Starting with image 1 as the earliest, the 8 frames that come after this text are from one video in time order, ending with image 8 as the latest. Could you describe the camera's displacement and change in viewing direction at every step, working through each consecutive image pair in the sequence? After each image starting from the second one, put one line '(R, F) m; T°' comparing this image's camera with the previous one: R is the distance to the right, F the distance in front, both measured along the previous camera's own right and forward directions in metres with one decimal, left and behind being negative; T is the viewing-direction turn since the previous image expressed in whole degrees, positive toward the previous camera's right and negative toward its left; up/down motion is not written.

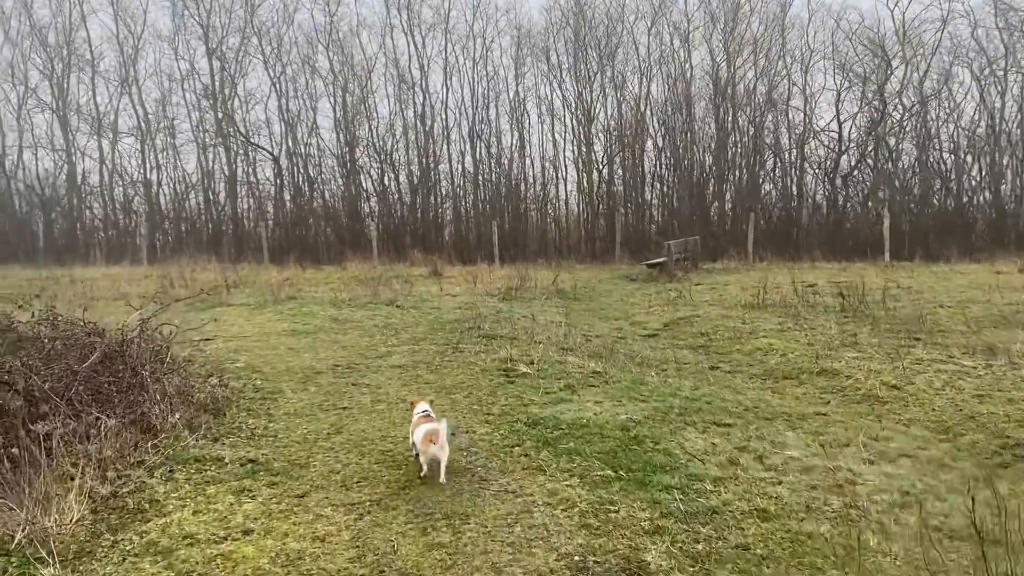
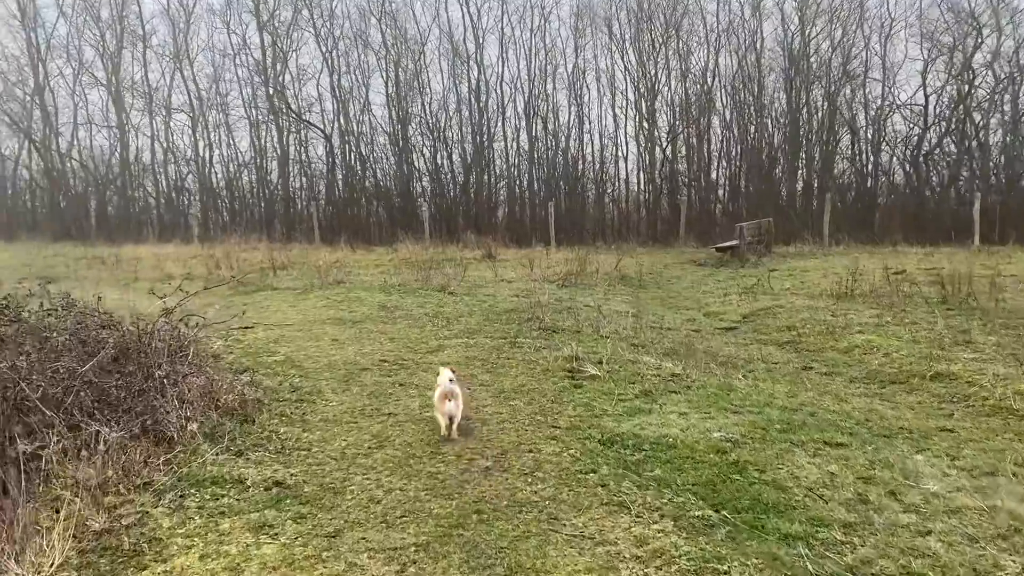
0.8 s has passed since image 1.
(-0.1, +0.7) m; -4°
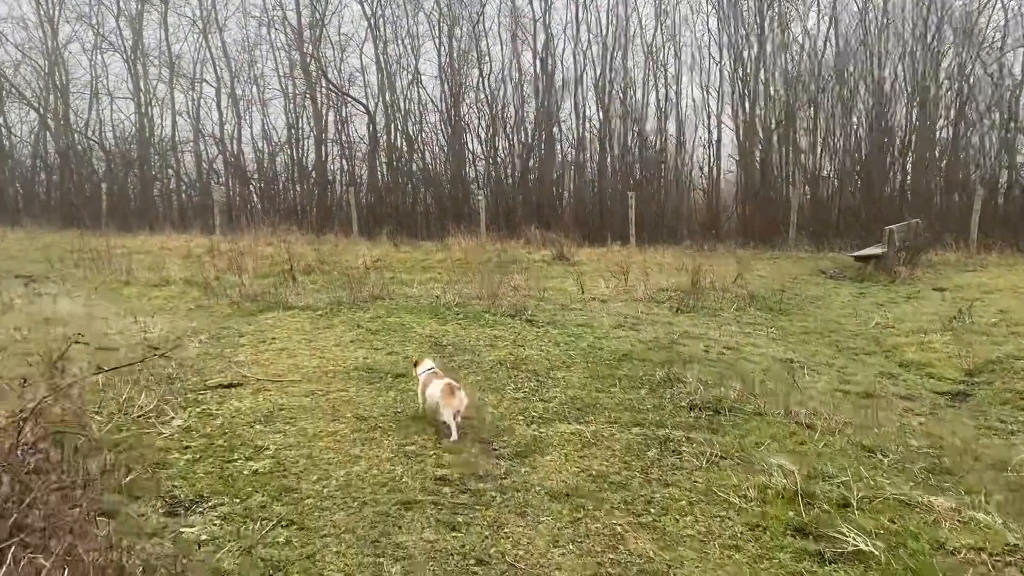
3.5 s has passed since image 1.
(-0.5, +2.6) m; -3°
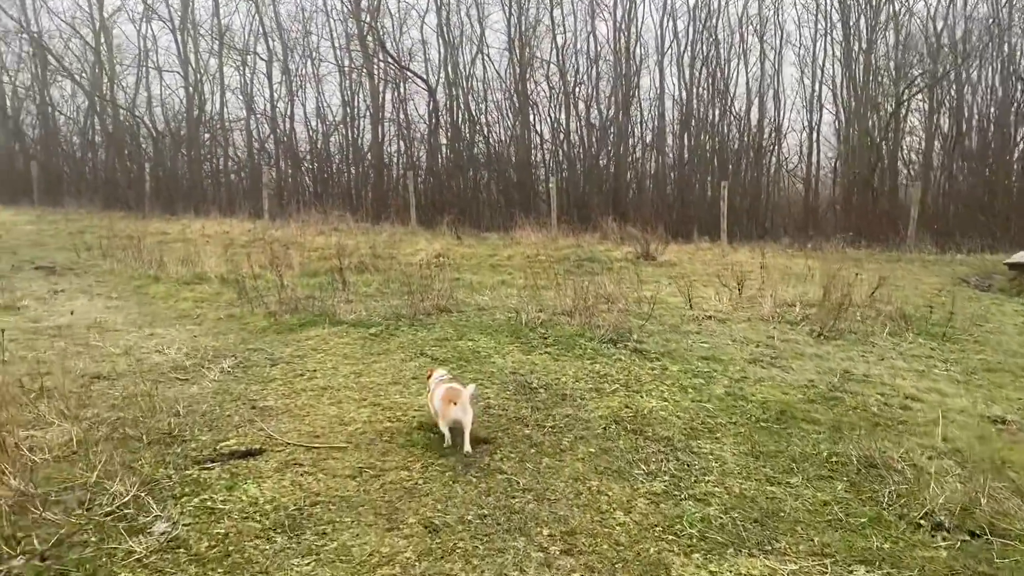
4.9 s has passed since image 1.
(-0.3, +1.4) m; -3°
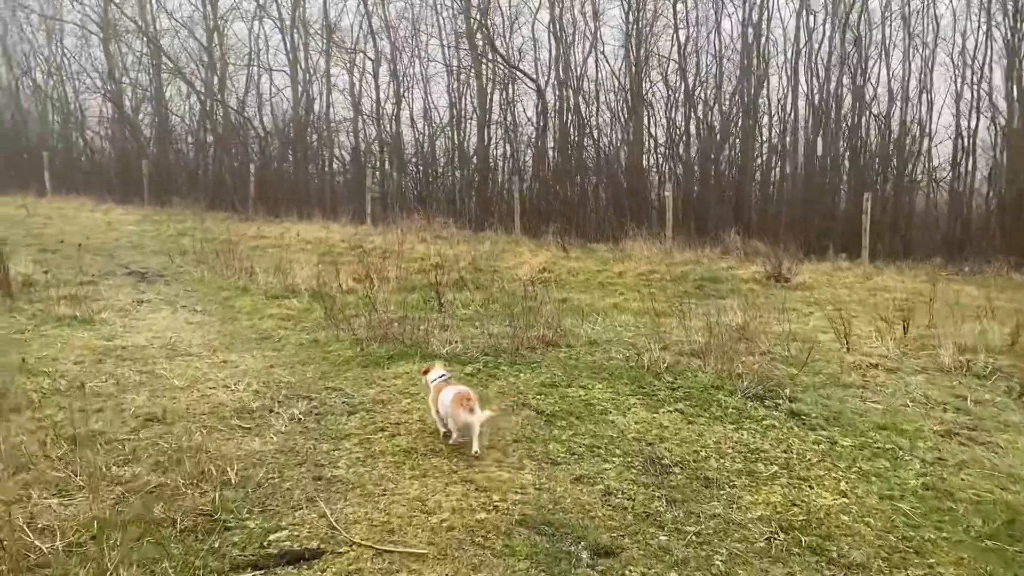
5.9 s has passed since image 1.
(-0.1, +0.9) m; -7°
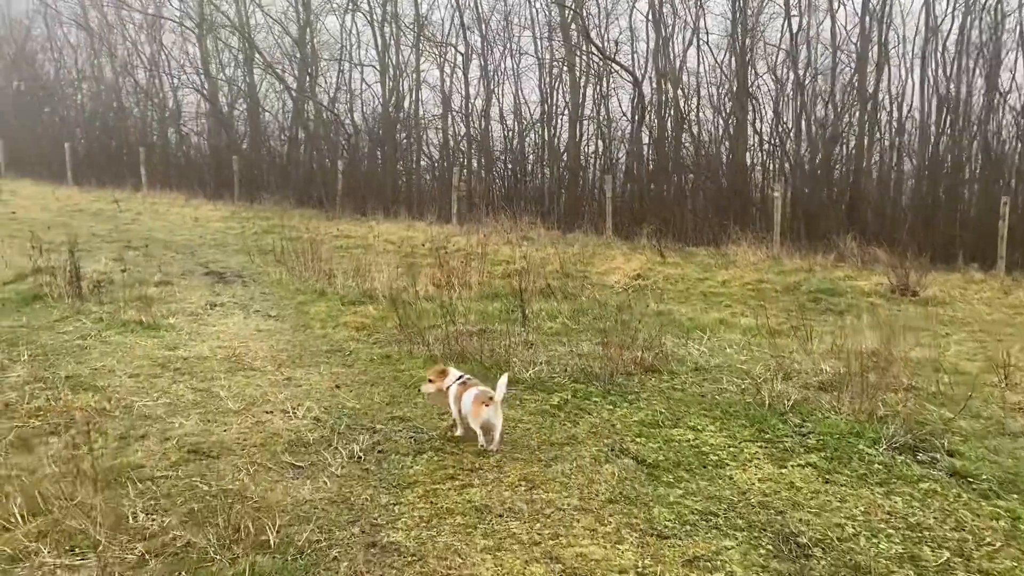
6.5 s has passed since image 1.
(0.0, +0.6) m; -6°
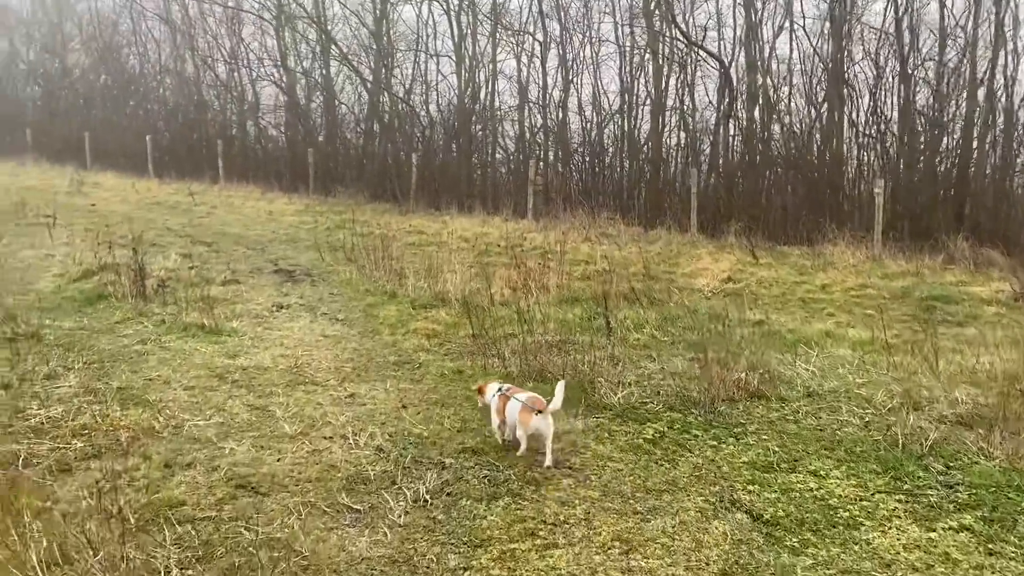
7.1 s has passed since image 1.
(-0.1, +0.5) m; -5°
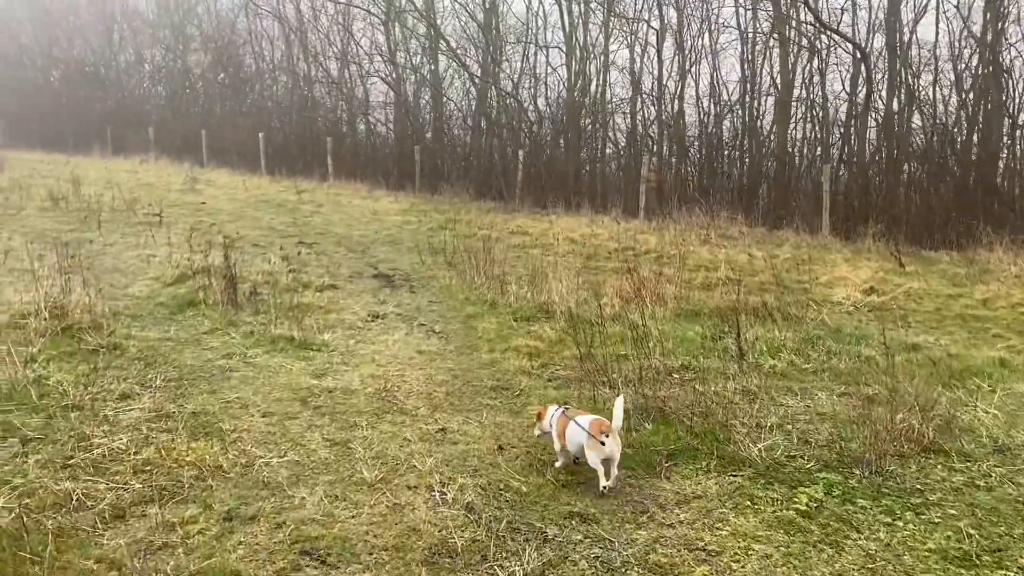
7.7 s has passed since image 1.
(0.0, +0.6) m; -7°
